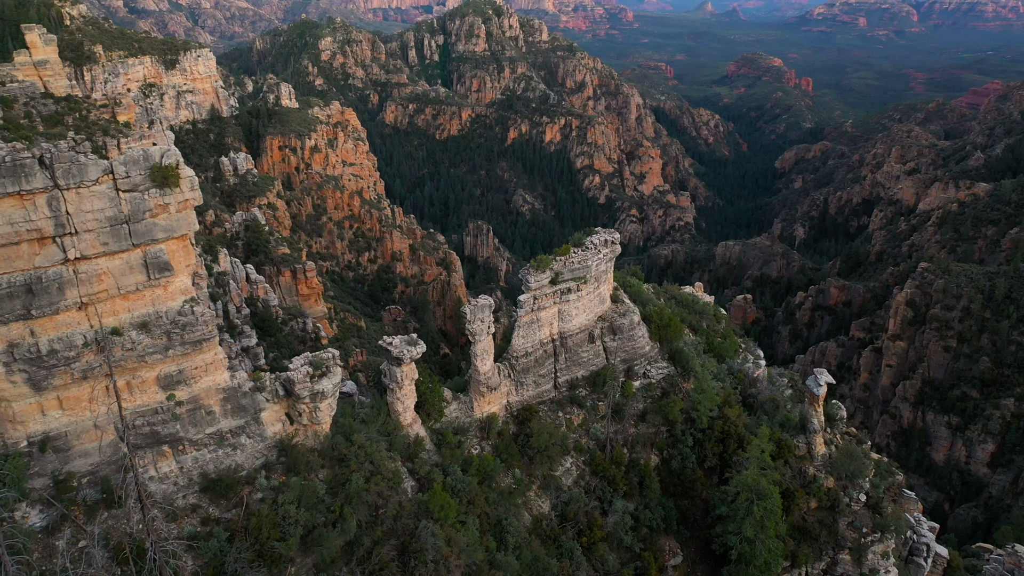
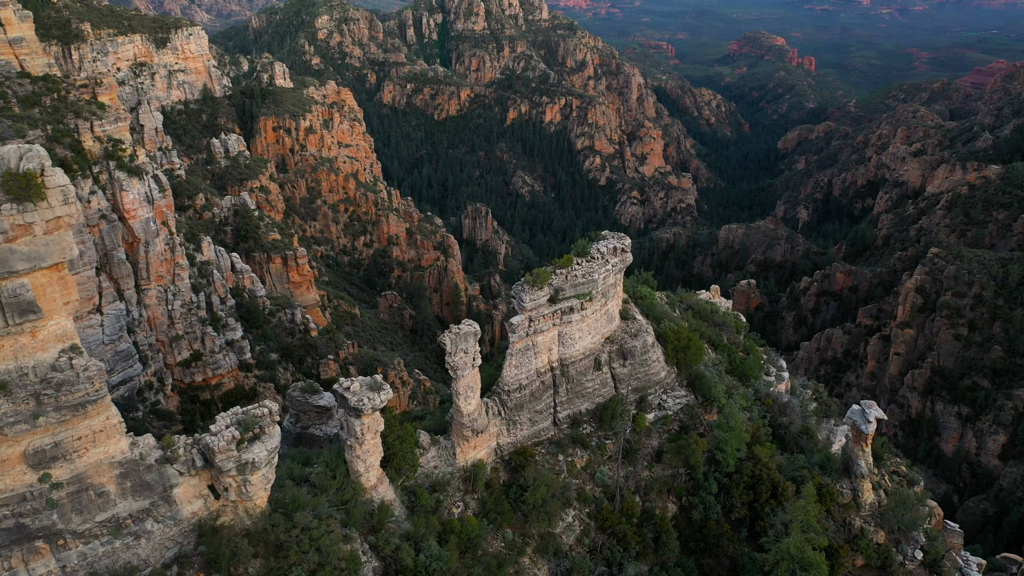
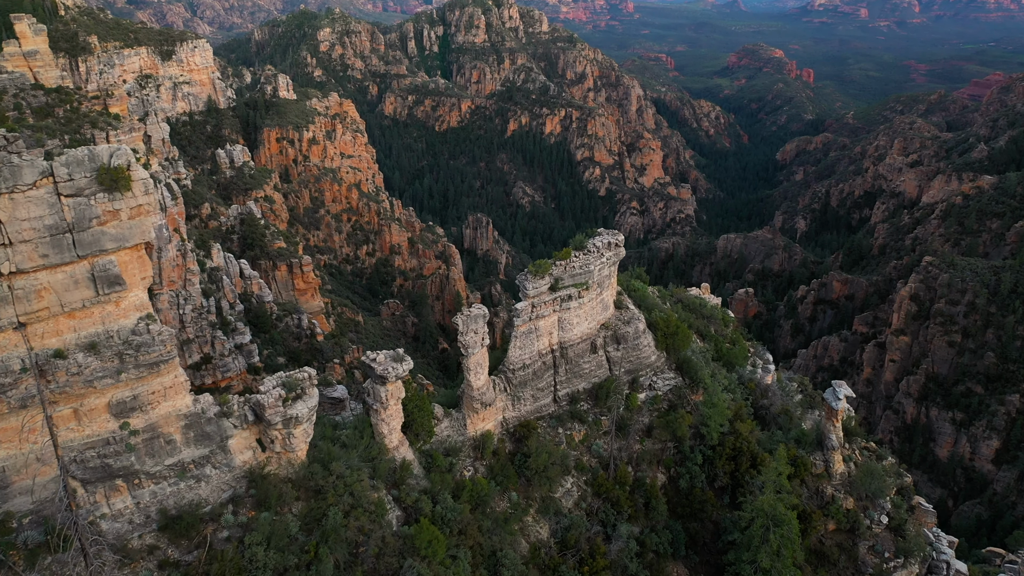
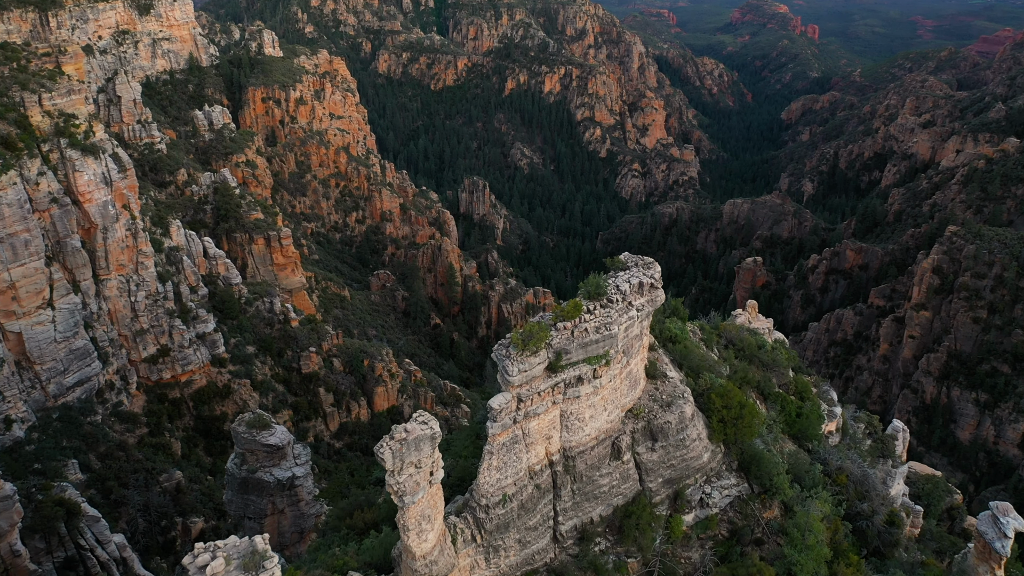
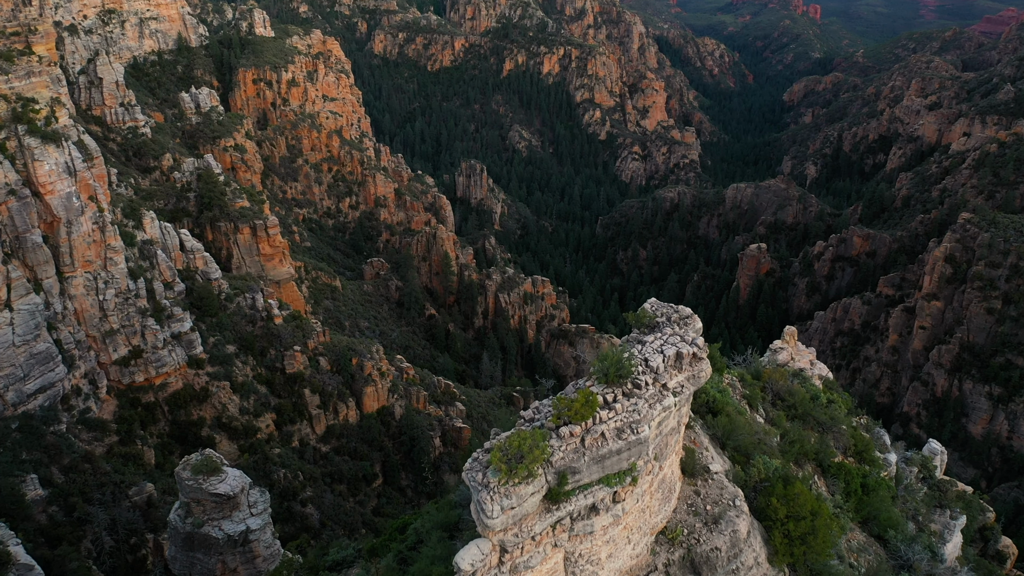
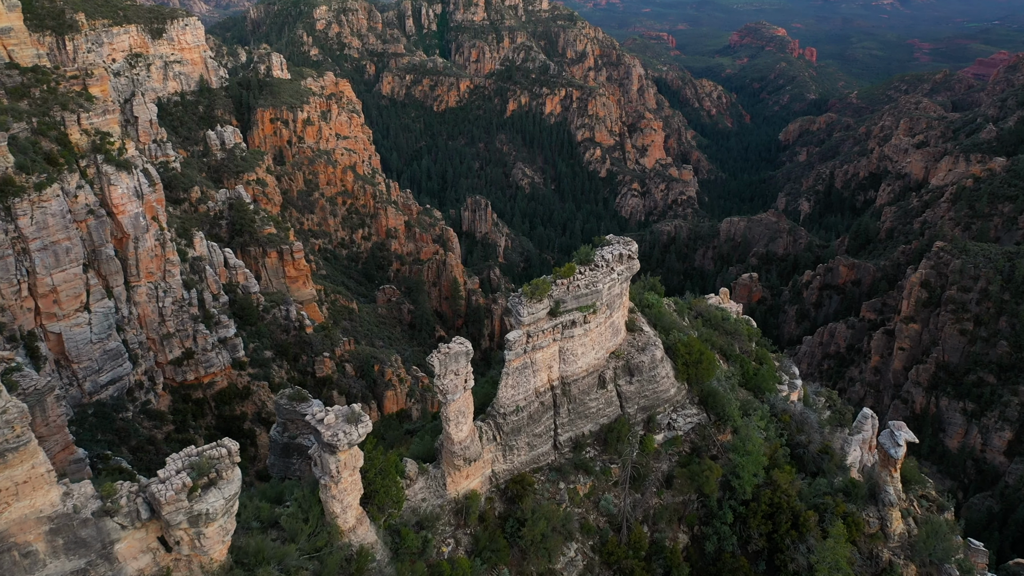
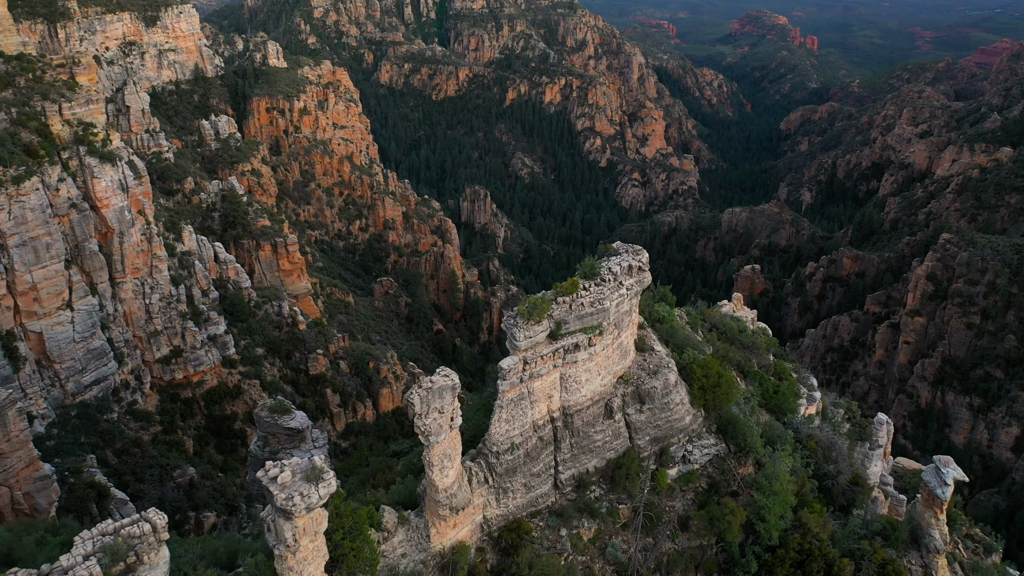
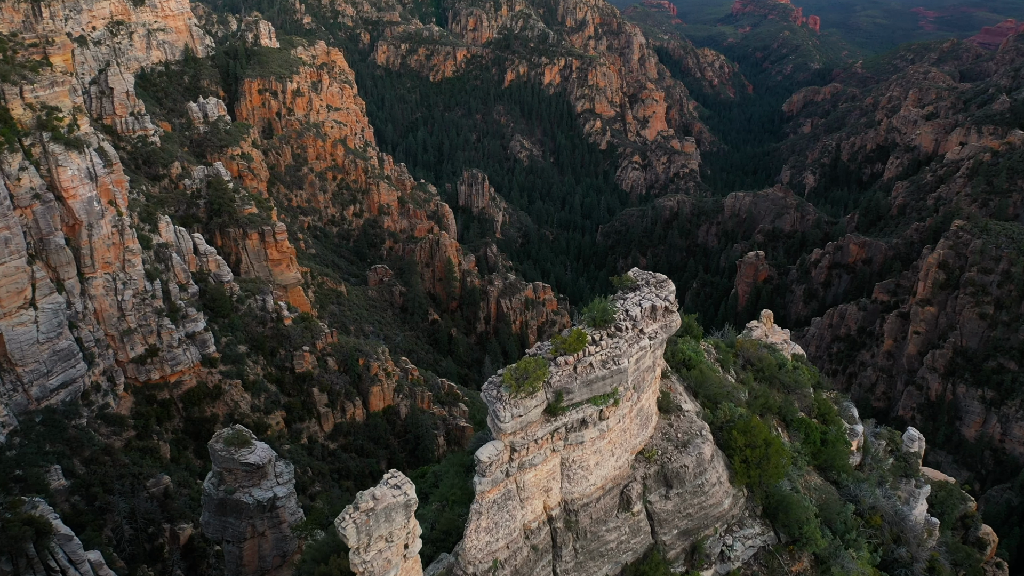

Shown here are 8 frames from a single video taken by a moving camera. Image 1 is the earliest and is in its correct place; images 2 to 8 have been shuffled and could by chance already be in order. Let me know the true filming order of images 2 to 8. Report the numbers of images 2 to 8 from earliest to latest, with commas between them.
3, 2, 6, 7, 4, 8, 5
